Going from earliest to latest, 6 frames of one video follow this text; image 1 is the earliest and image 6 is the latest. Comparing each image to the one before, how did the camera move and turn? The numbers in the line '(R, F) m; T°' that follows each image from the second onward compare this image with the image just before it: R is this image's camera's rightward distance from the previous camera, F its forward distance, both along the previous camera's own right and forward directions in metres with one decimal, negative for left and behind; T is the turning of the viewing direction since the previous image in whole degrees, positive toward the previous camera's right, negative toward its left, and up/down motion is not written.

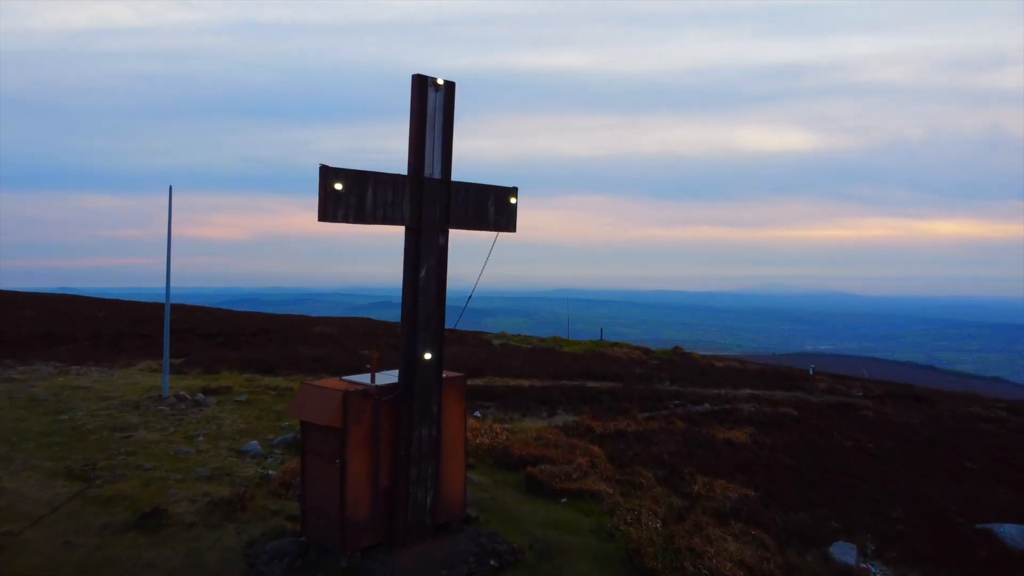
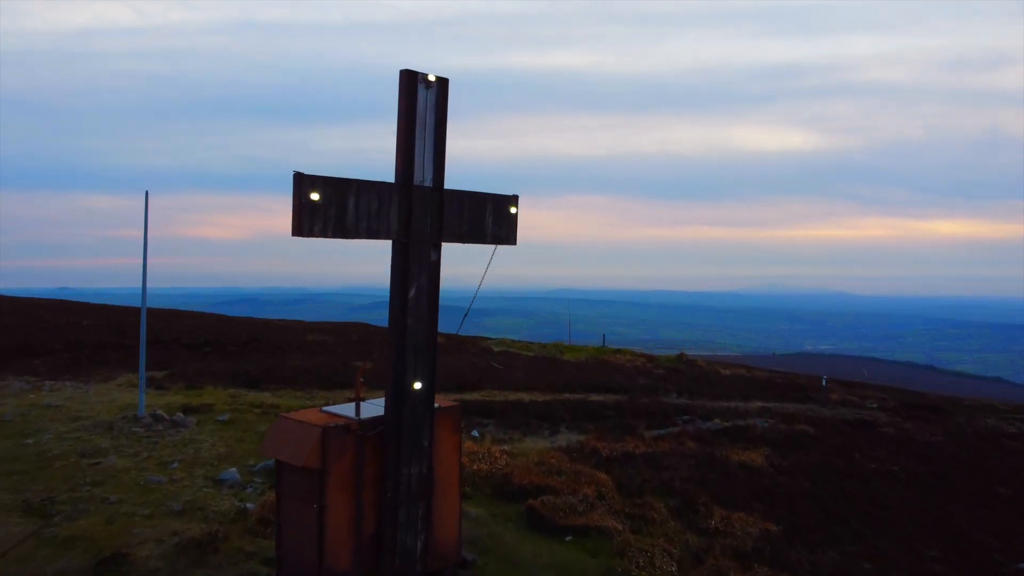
(0.0, +1.0) m; 0°
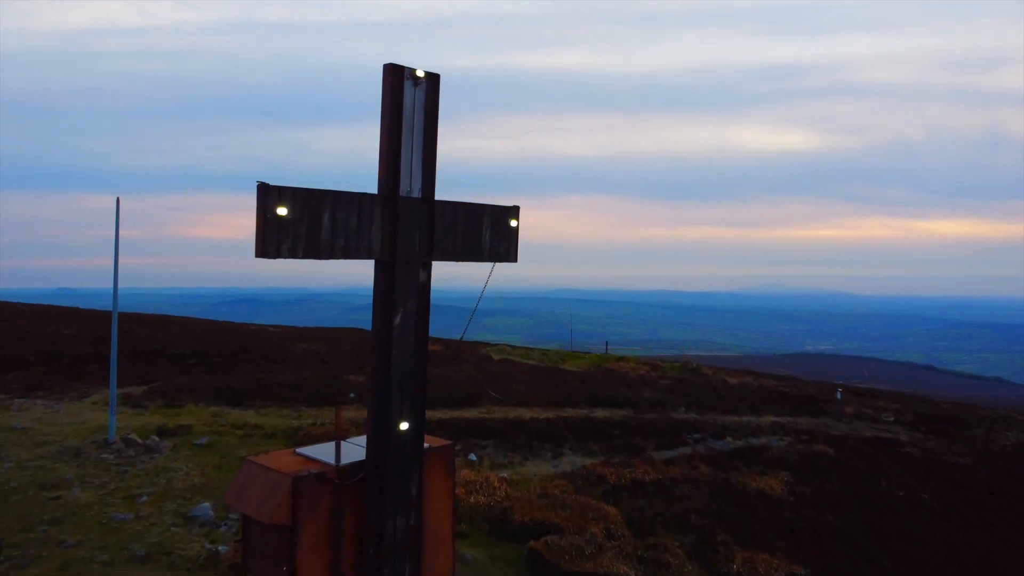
(0.0, +1.1) m; 0°
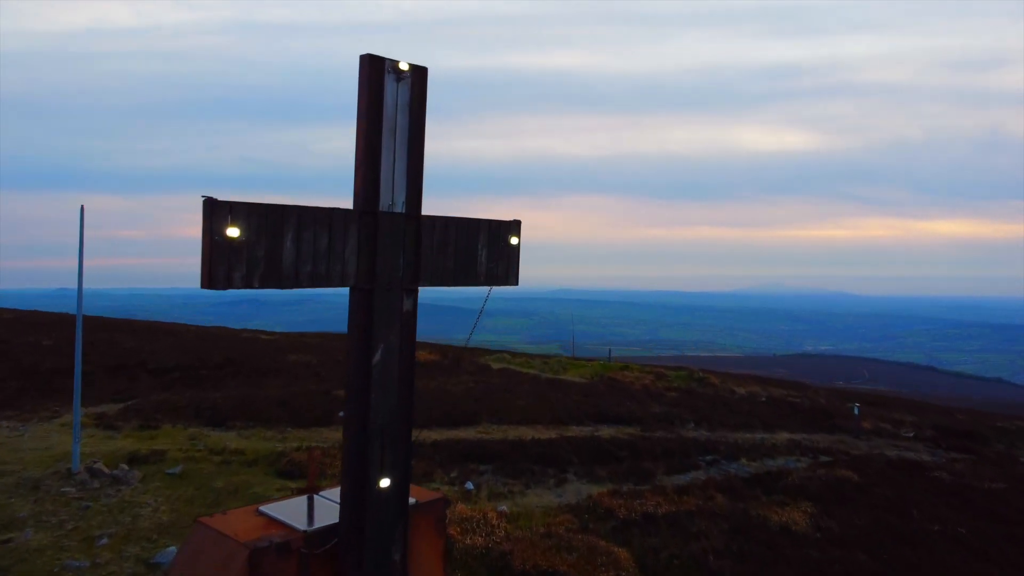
(0.0, +1.1) m; 0°
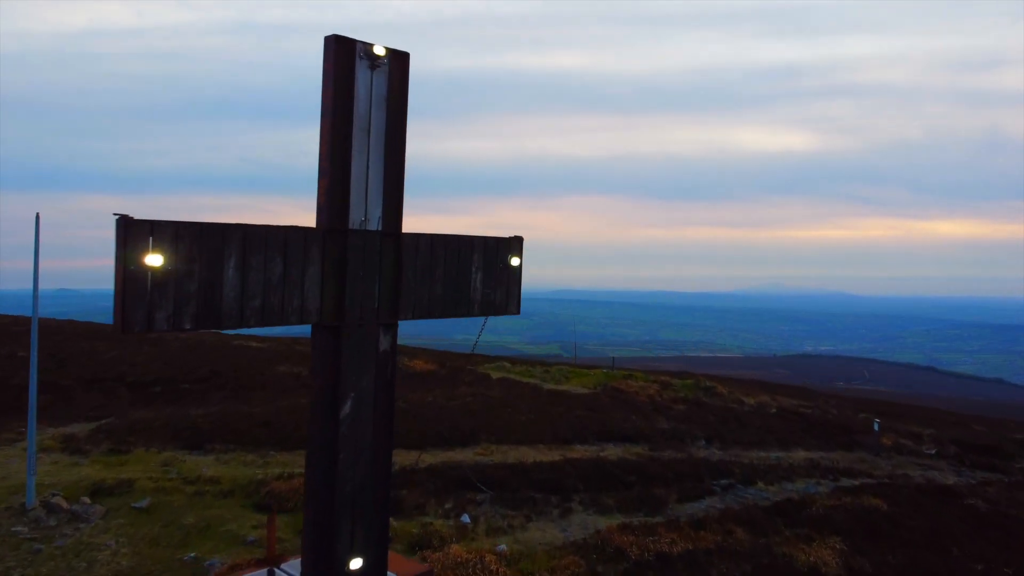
(0.0, +1.1) m; 0°
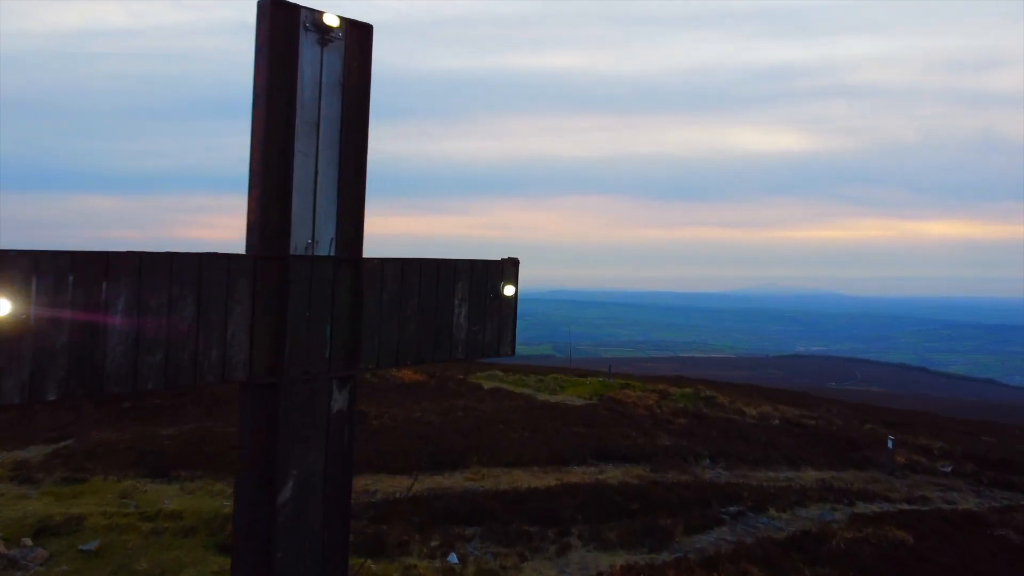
(0.0, +1.2) m; +1°
